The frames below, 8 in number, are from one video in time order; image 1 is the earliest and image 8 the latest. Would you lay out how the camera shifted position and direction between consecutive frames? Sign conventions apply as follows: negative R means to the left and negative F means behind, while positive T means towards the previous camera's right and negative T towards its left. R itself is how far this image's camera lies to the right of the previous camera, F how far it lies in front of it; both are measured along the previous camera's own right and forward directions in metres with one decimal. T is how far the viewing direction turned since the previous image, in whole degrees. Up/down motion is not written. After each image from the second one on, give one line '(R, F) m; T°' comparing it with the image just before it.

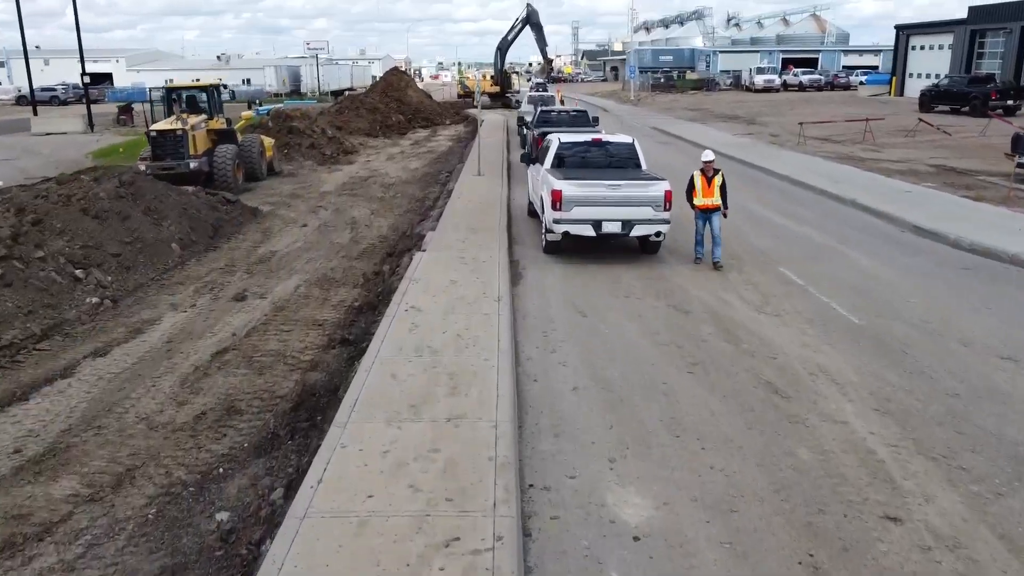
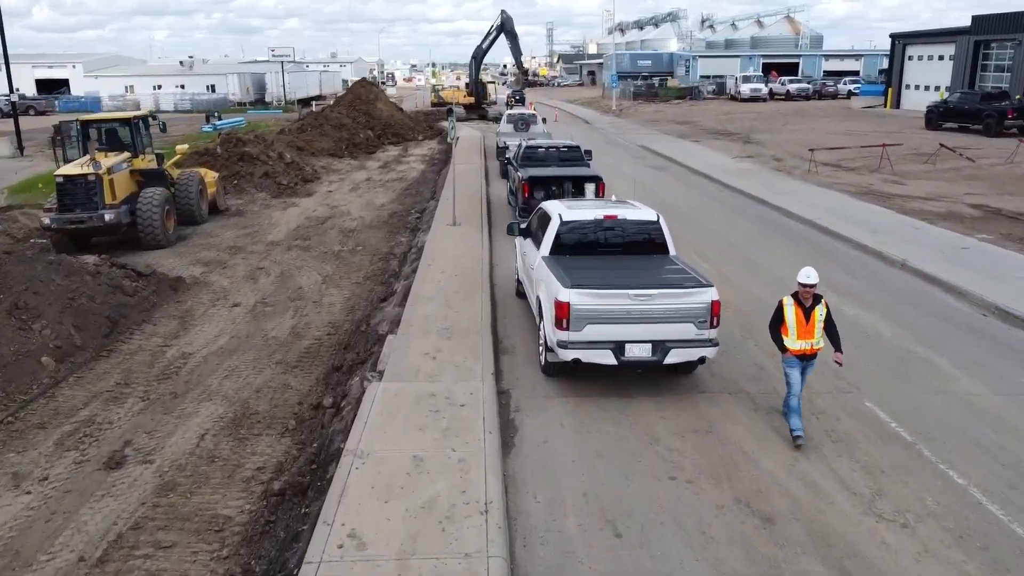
(-0.1, +2.8) m; +2°
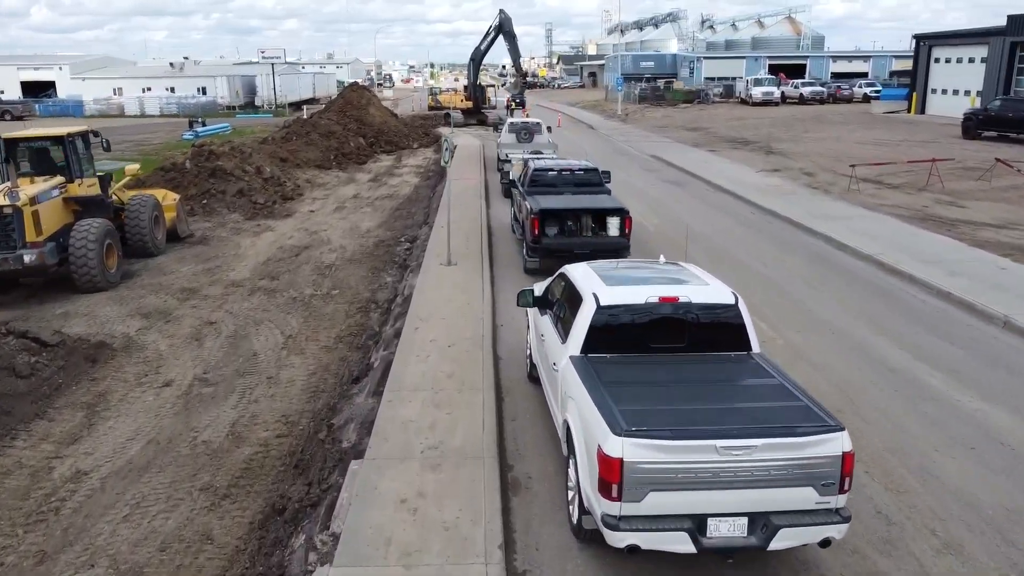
(-0.1, +2.6) m; 0°
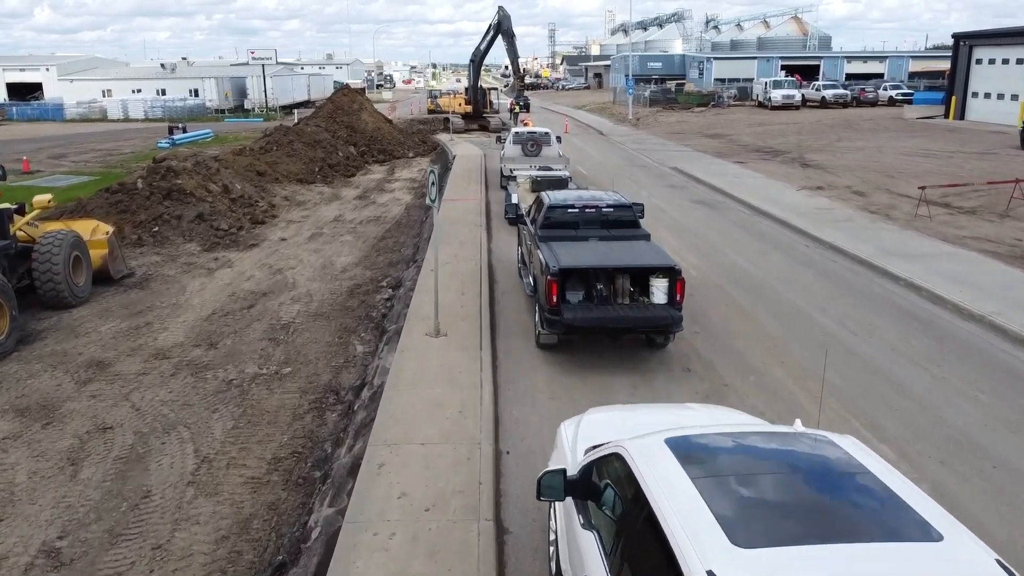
(-0.1, +3.2) m; 0°
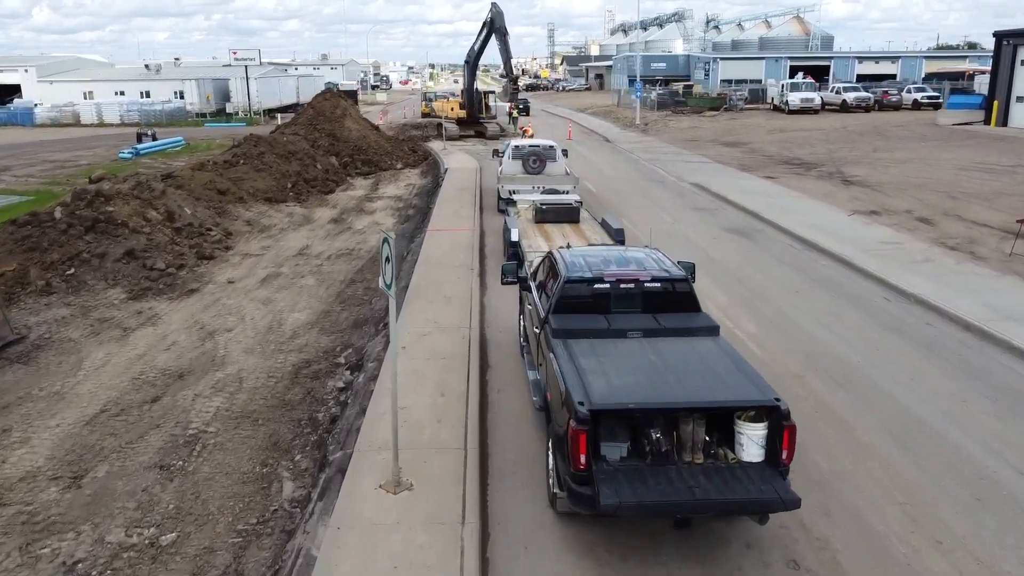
(0.0, +3.5) m; 0°
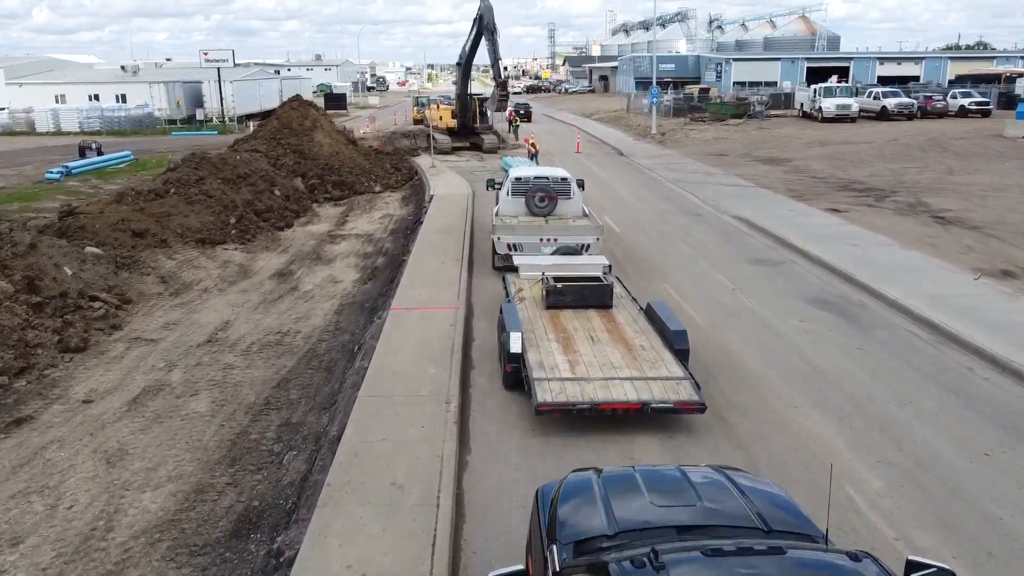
(0.0, +5.2) m; 0°
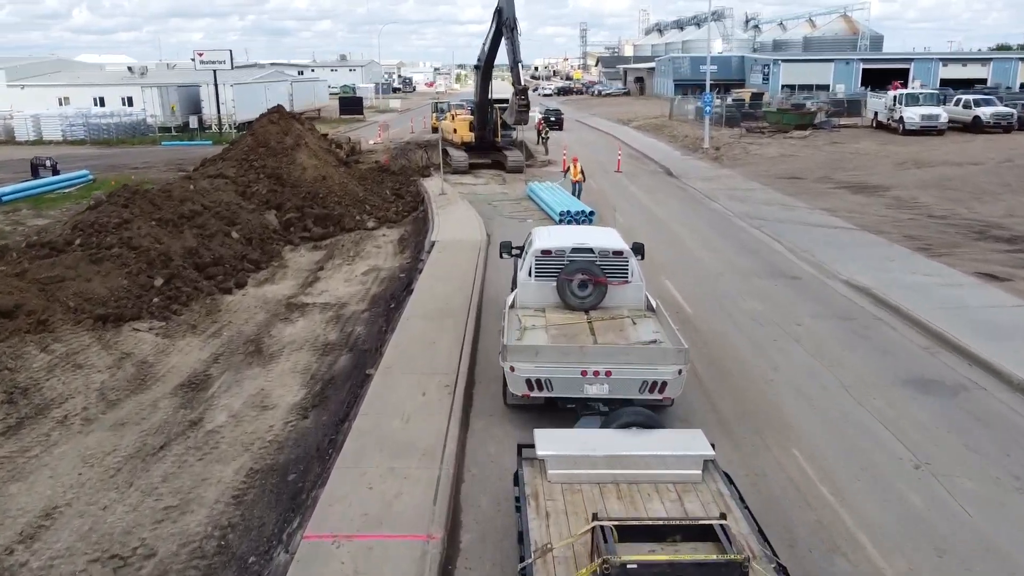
(+0.1, +5.7) m; -2°
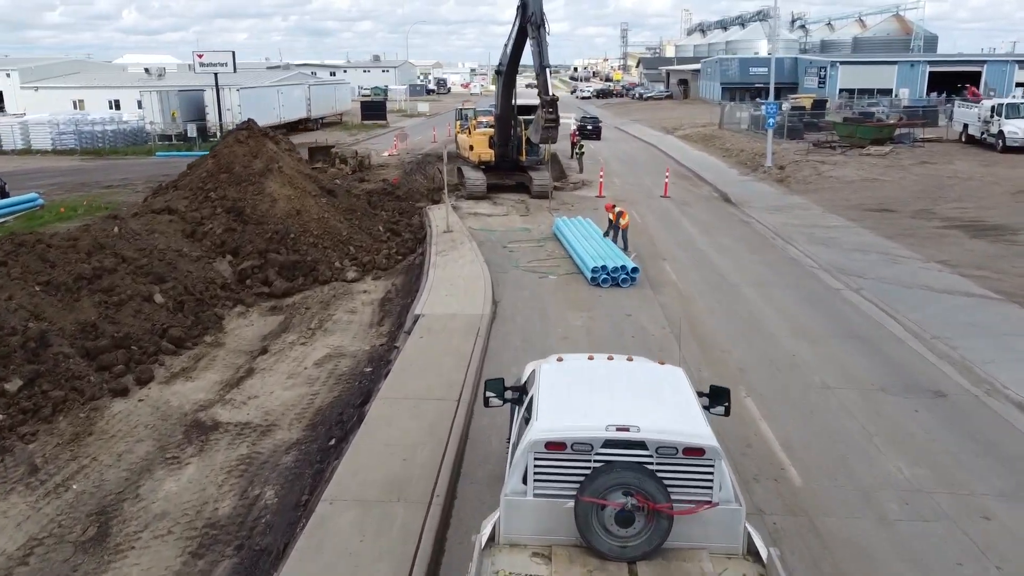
(+0.4, +4.9) m; -3°
